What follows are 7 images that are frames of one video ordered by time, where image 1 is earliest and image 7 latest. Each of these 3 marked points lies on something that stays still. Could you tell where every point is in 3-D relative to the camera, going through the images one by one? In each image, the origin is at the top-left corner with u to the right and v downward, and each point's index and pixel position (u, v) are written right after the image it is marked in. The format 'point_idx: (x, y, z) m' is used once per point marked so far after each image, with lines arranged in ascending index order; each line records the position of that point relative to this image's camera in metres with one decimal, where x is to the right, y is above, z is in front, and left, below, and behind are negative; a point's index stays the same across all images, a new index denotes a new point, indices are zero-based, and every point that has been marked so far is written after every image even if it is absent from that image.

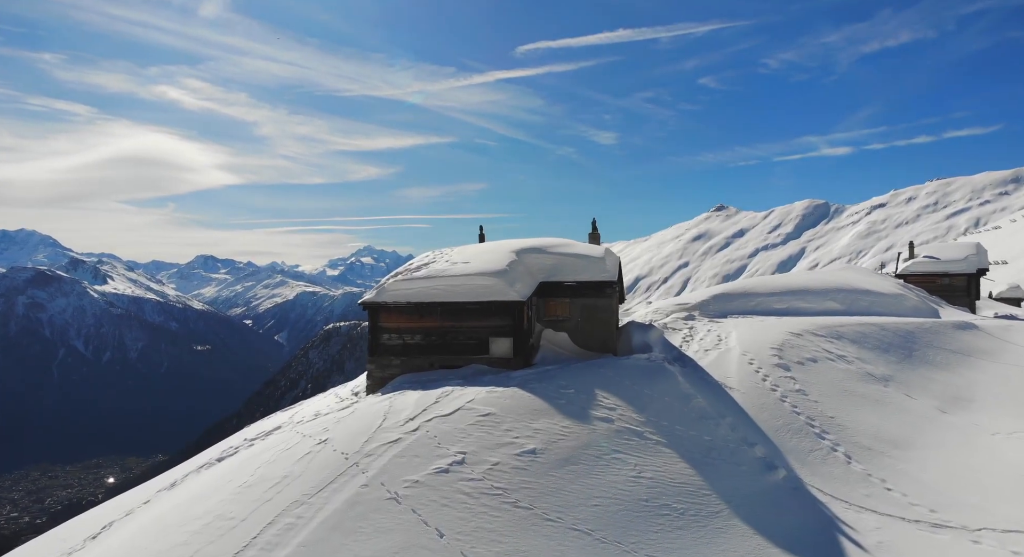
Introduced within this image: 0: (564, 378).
0: (+1.4, -2.8, +17.4) m
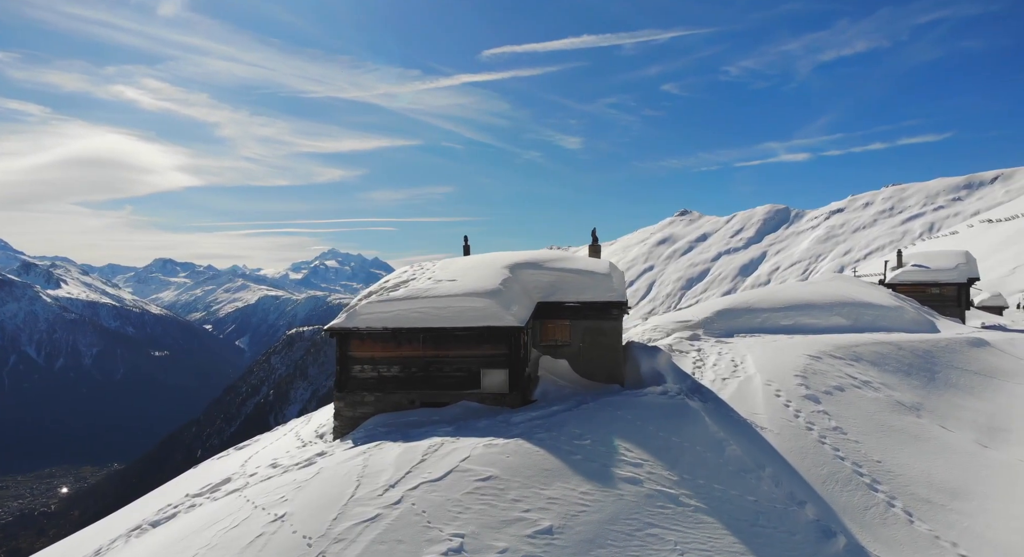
0: (+1.4, -3.4, +14.5) m
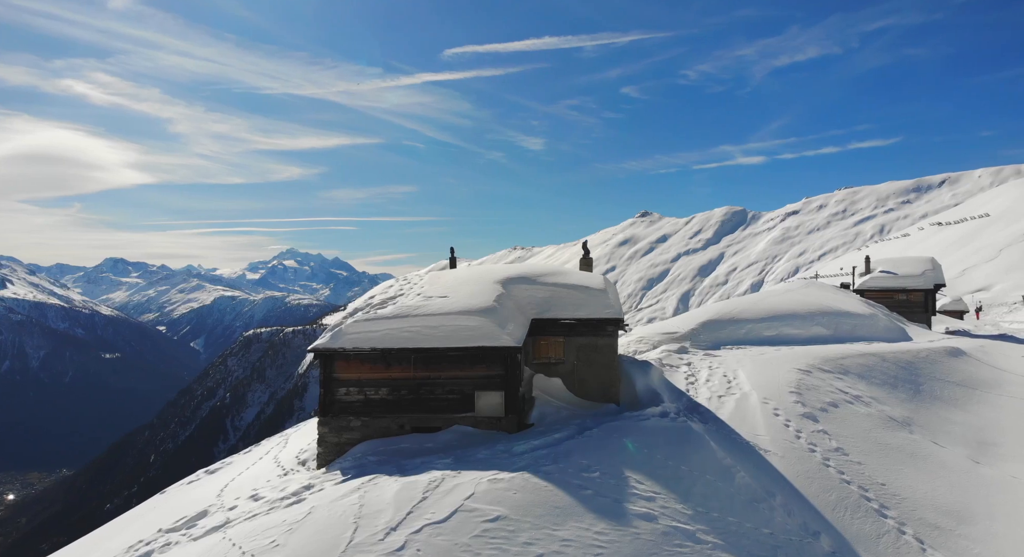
0: (+1.5, -3.8, +13.7) m
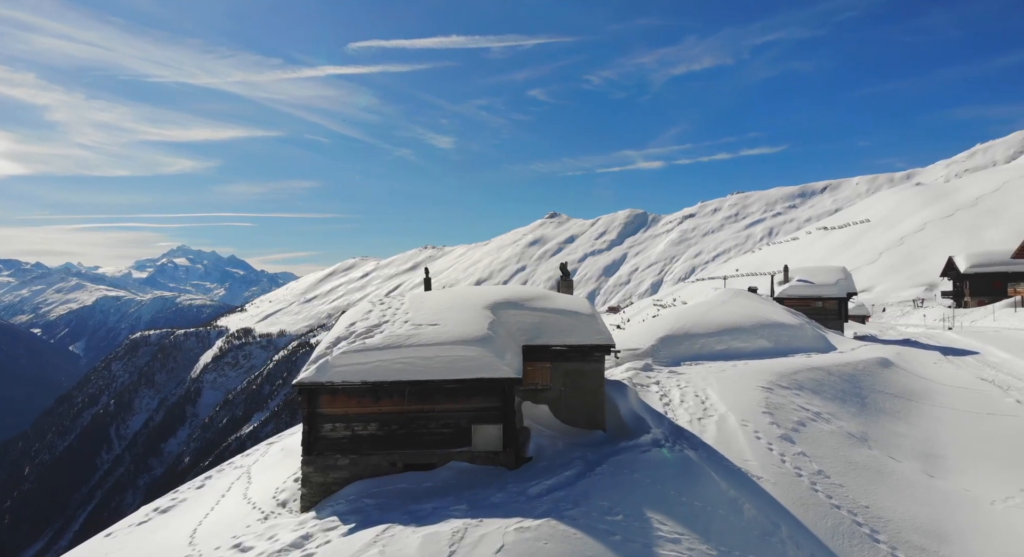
0: (+1.9, -4.6, +13.4) m
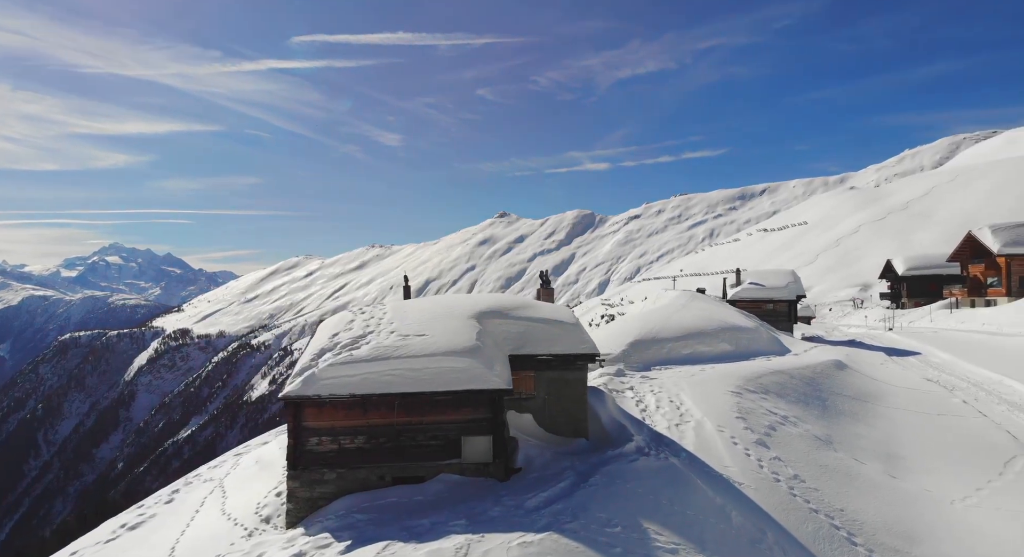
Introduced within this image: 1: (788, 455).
0: (+1.8, -4.8, +13.5) m
1: (+8.6, -5.5, +19.7) m
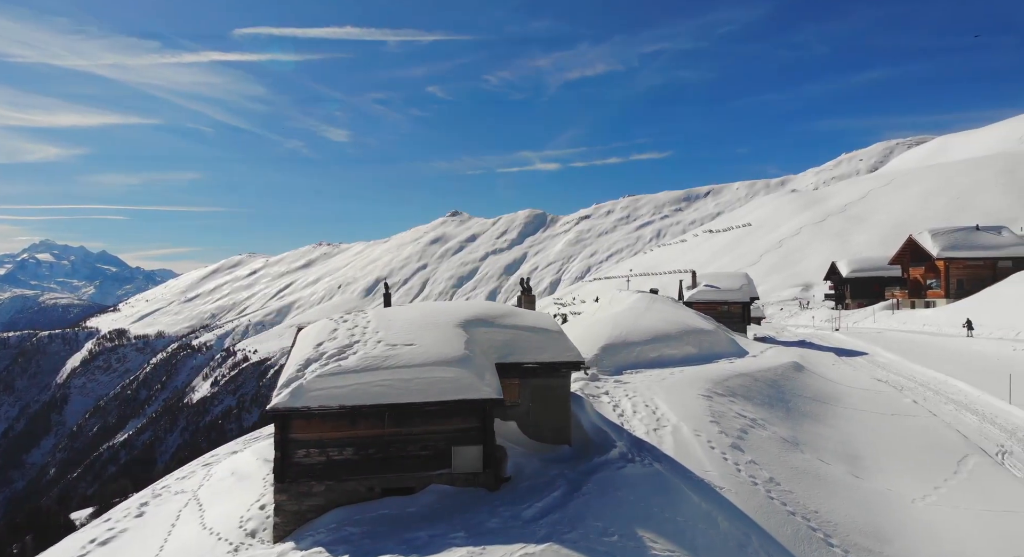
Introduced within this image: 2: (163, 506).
0: (+1.7, -5.1, +13.7) m
1: (+8.0, -5.7, +20.4) m
2: (-10.2, -6.8, +18.7) m
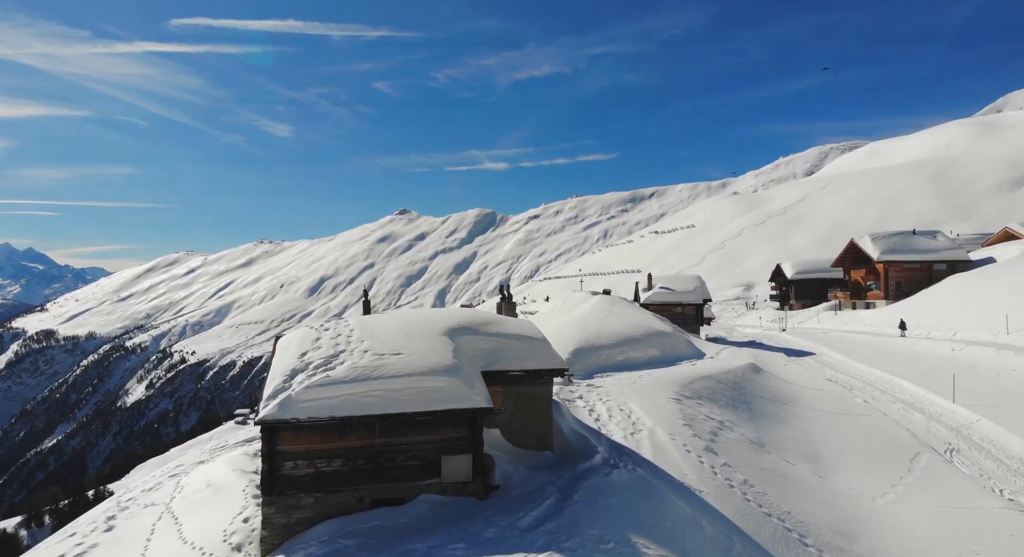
0: (+1.6, -5.3, +14.0) m
1: (+7.4, -6.0, +21.1) m
2: (-10.7, -7.0, +18.0) m
